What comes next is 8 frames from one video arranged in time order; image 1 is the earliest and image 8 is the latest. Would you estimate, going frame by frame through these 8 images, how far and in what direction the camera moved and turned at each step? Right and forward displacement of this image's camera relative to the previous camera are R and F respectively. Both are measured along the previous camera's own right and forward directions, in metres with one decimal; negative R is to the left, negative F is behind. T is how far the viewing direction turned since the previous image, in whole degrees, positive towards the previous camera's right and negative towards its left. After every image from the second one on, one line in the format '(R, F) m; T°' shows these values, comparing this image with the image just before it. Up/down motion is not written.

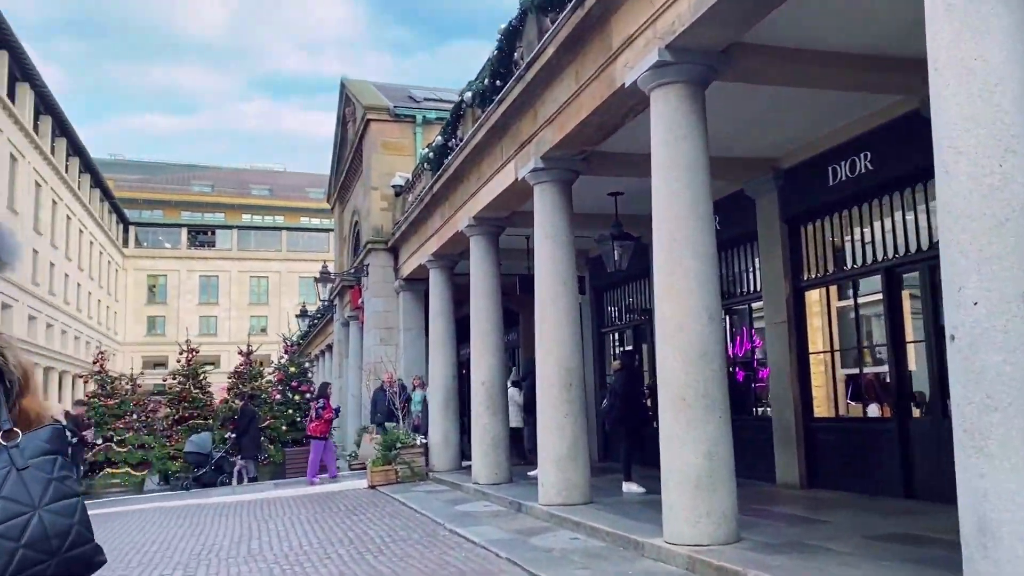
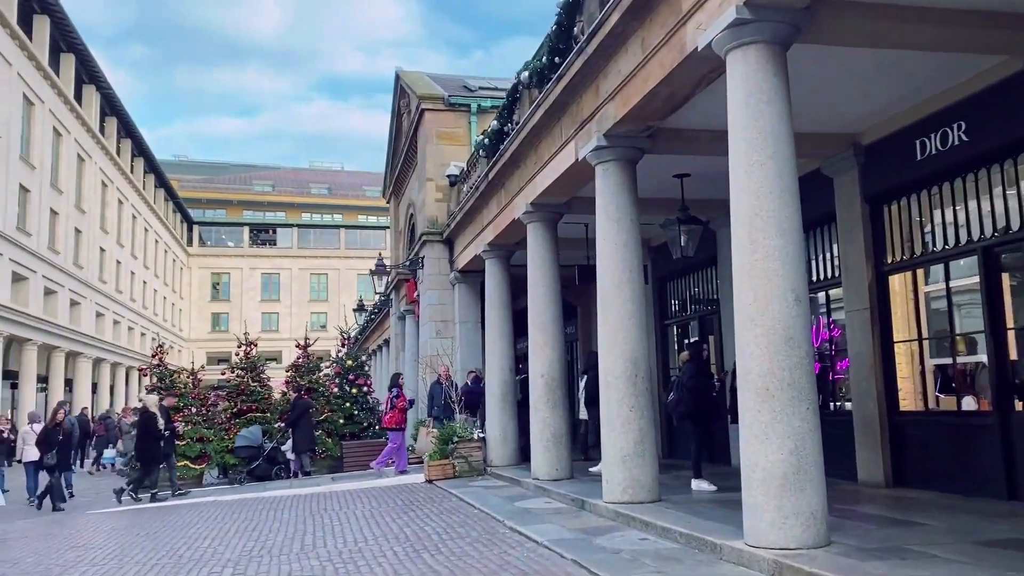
(-0.1, +0.5) m; -4°
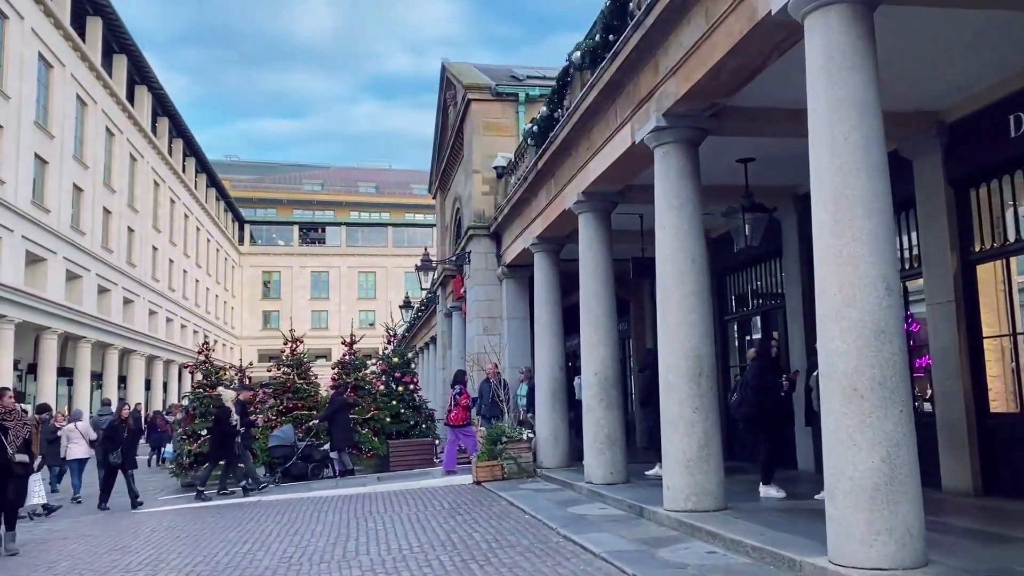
(-0.1, +0.6) m; -3°
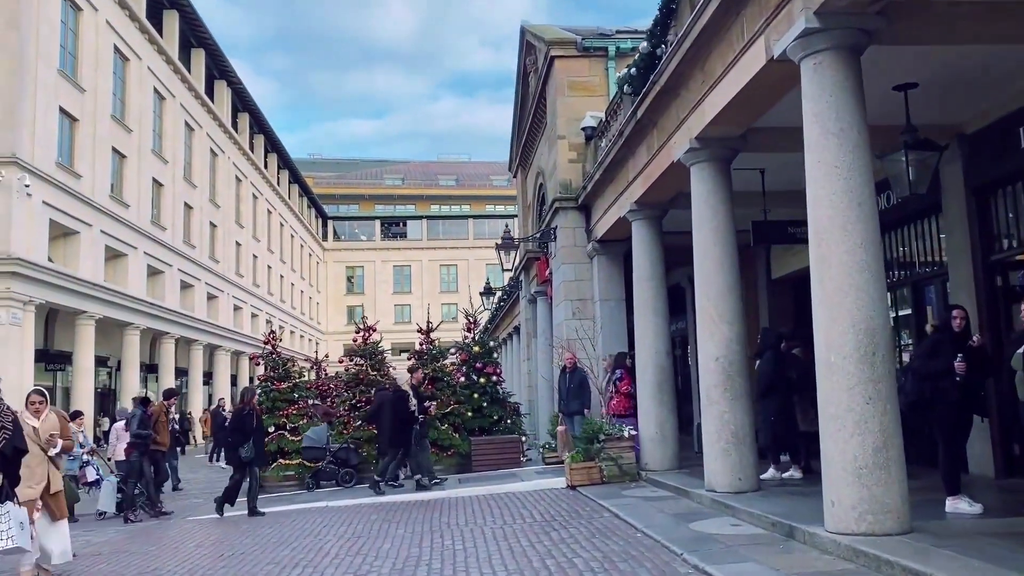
(-0.2, +1.9) m; -5°
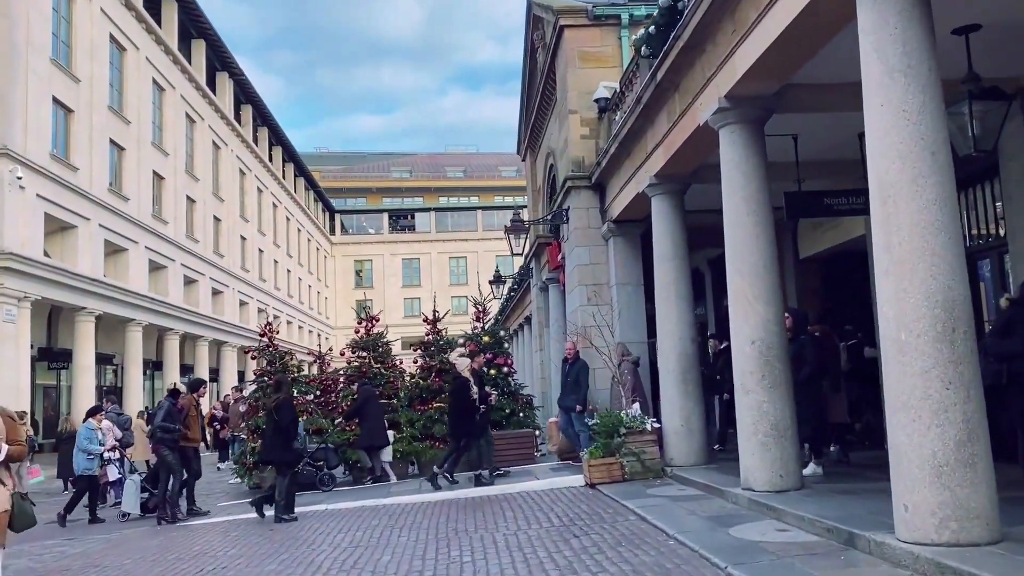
(0.0, +1.0) m; -1°
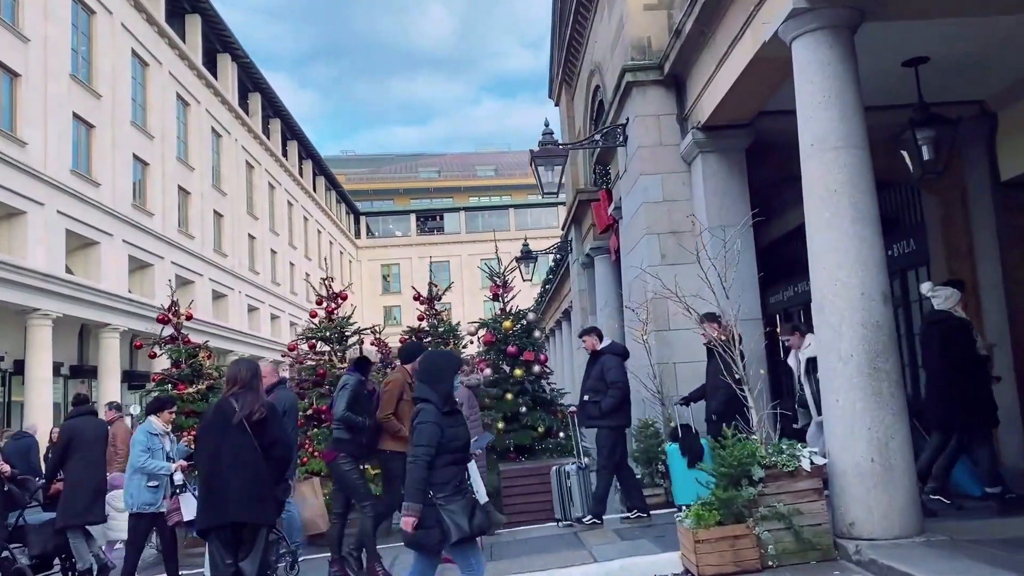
(+0.1, +5.2) m; -2°
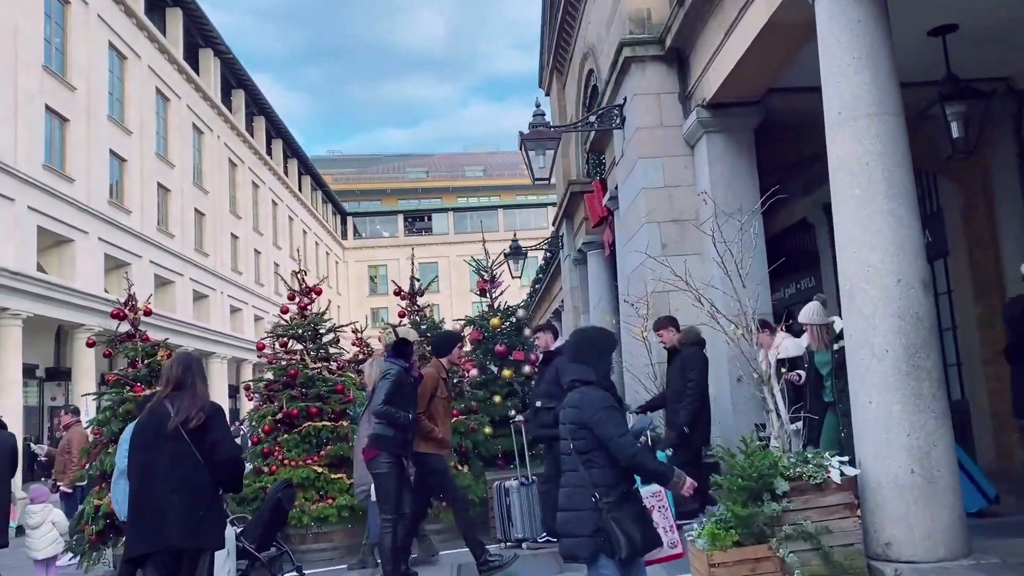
(0.0, +0.8) m; +1°
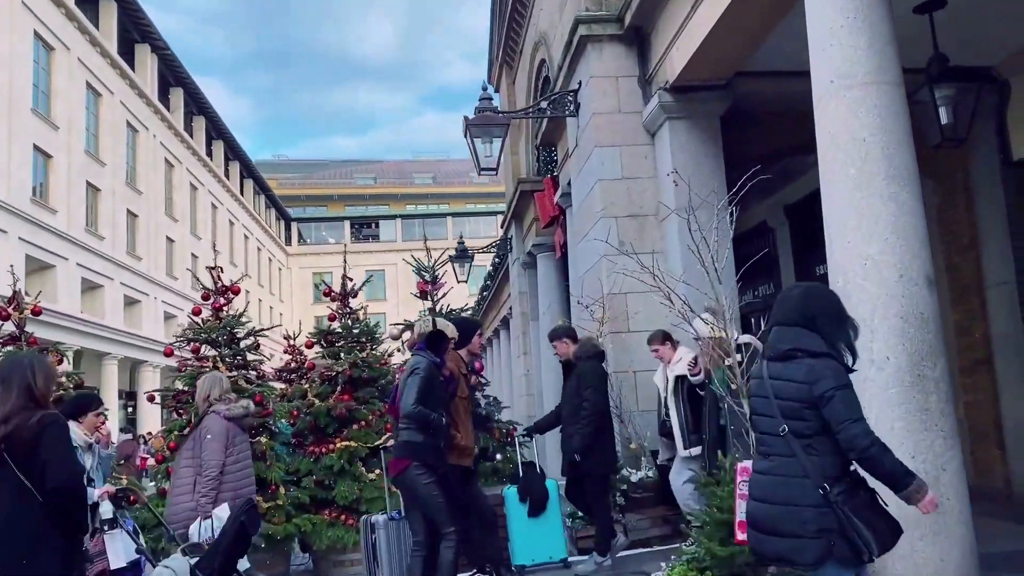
(+0.1, +0.9) m; +3°
